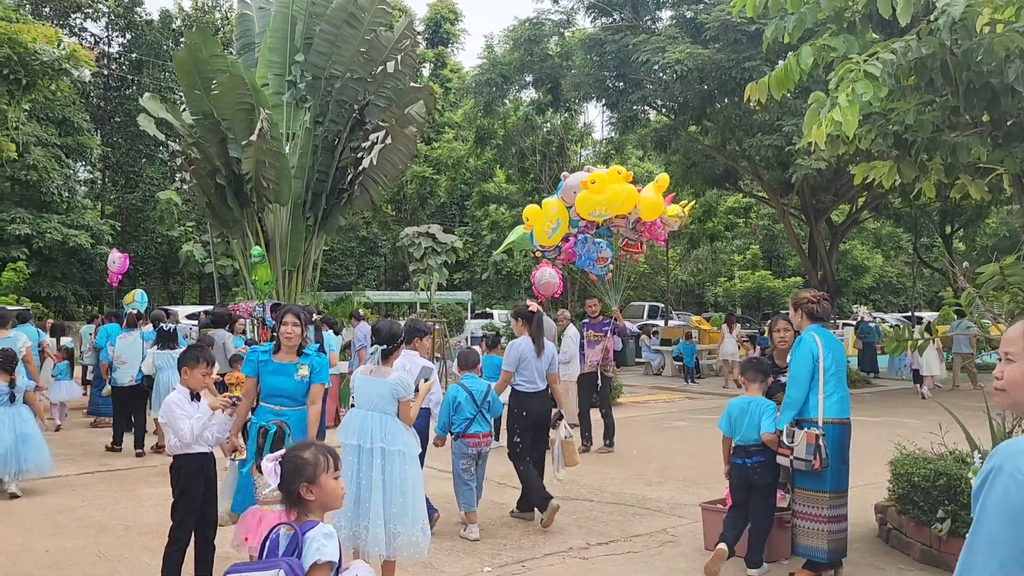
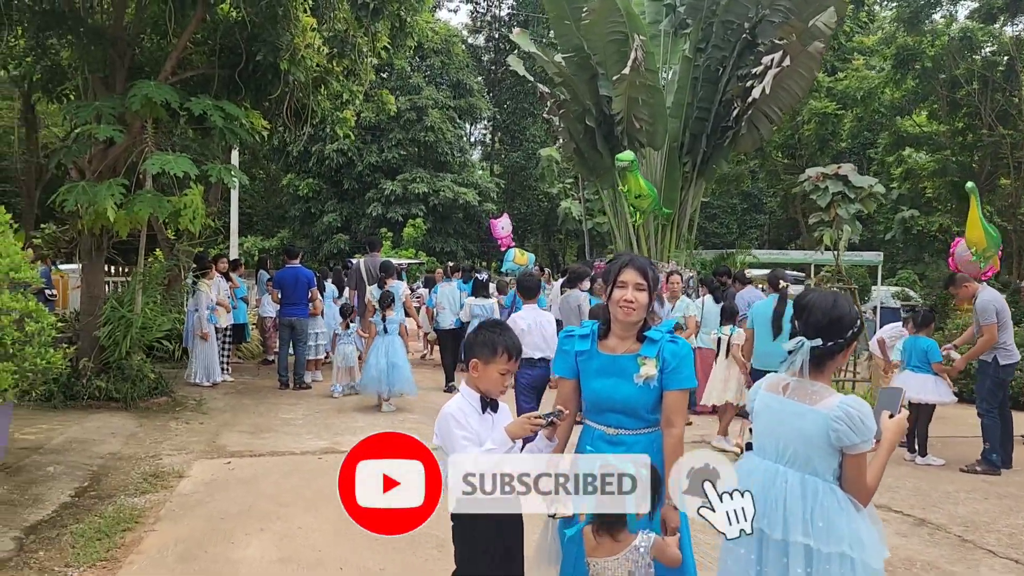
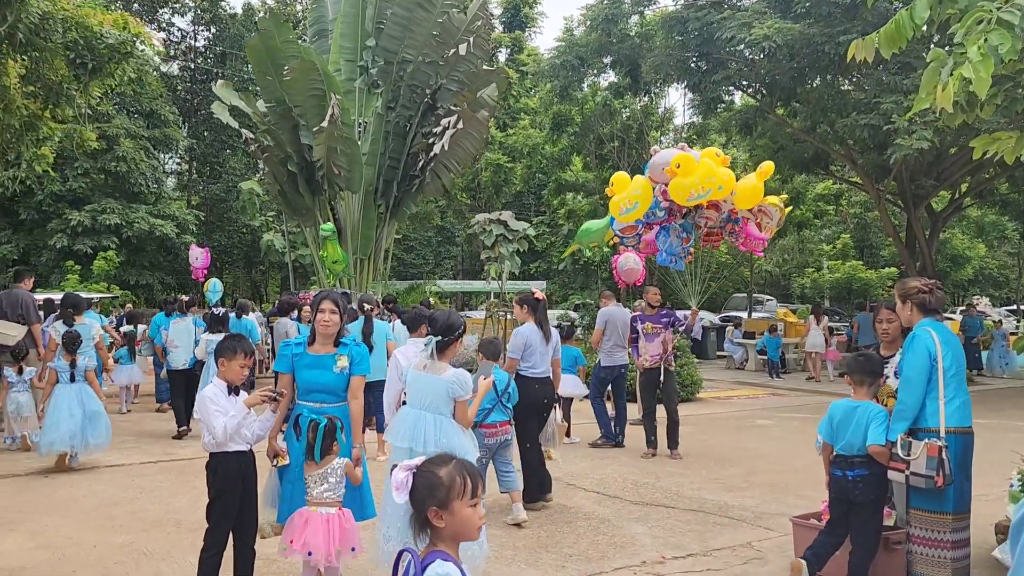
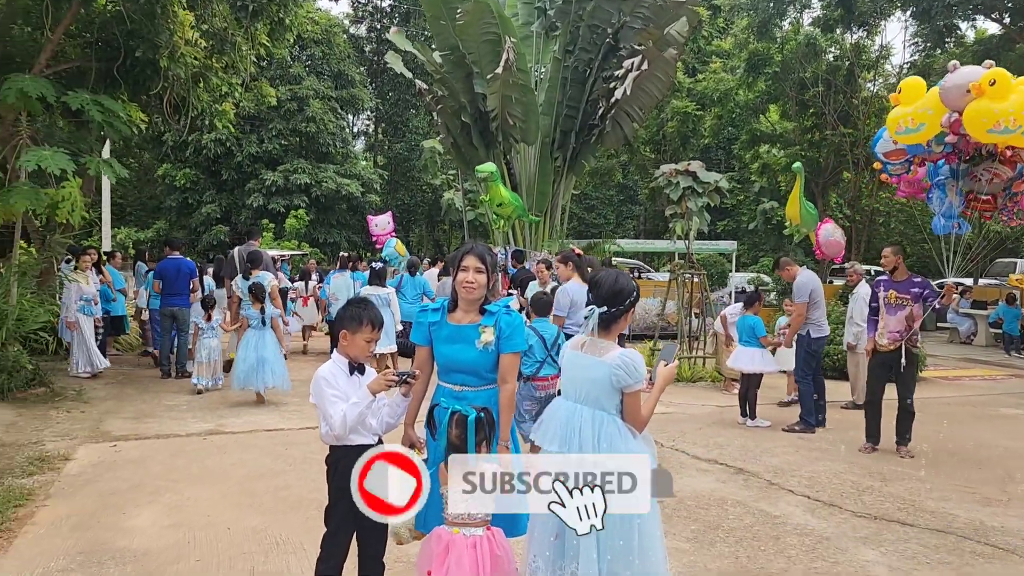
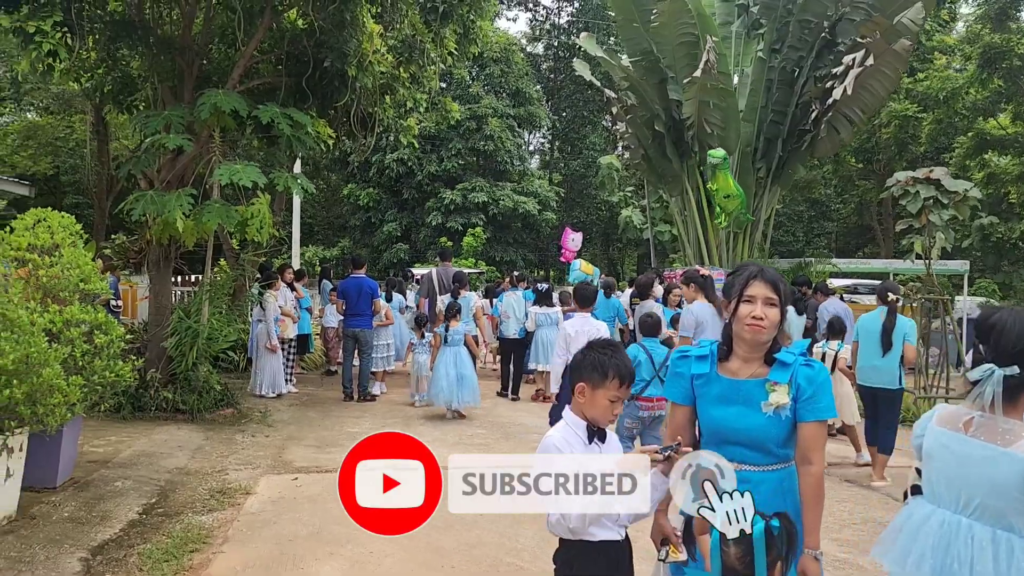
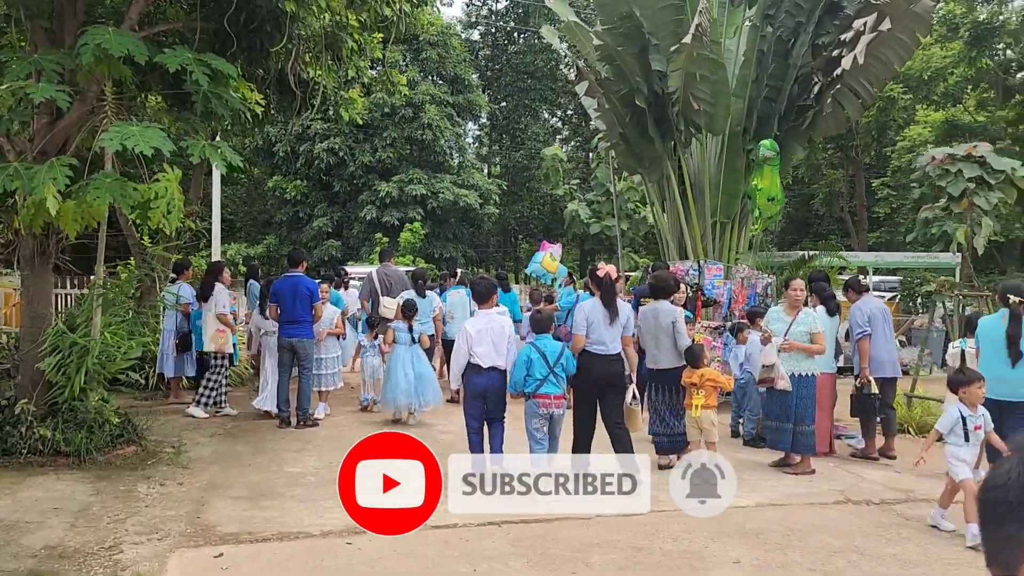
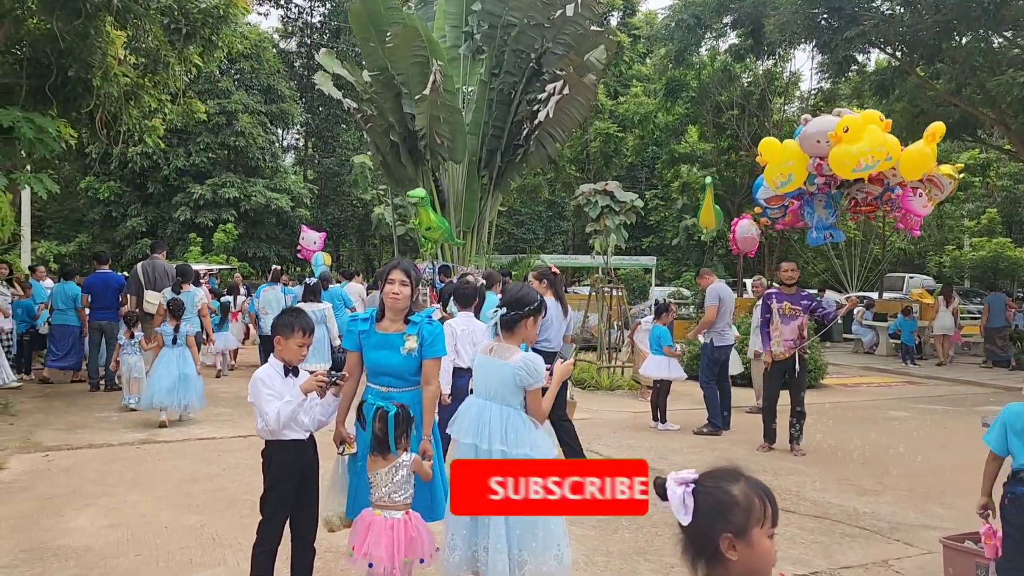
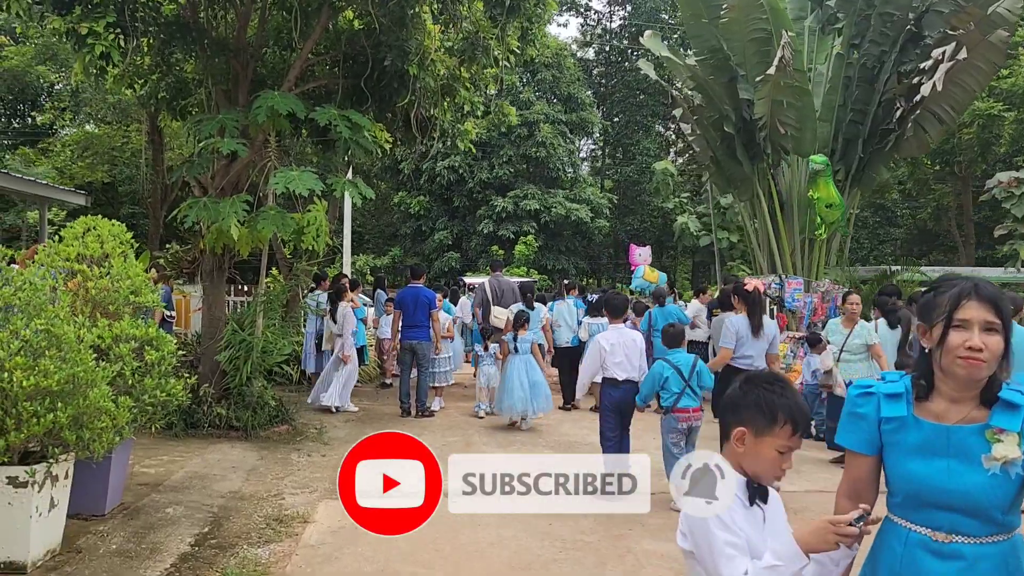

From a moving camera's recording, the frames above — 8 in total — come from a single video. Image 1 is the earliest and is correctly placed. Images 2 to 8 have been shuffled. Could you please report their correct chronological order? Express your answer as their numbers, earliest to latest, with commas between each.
3, 7, 4, 2, 5, 8, 6
